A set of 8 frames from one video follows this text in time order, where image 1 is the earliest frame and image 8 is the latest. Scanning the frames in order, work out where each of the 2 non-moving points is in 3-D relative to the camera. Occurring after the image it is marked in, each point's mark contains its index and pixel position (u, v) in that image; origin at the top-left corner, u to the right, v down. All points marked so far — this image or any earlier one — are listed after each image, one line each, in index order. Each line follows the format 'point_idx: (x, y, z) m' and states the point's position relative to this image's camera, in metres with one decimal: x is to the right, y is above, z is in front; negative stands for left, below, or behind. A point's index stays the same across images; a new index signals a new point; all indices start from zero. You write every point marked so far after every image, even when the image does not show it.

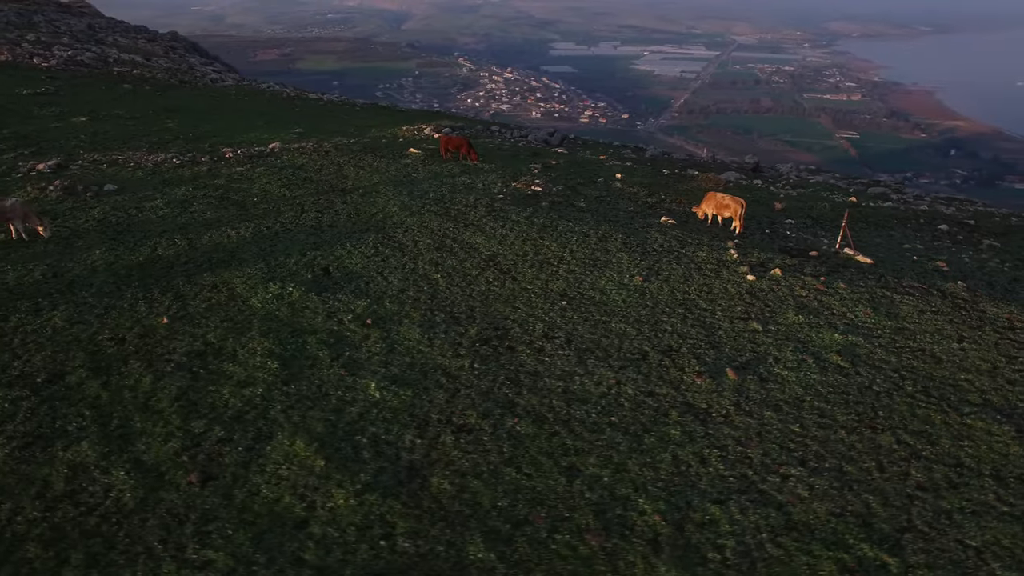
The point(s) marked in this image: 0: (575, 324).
0: (+1.0, -0.6, +9.9) m
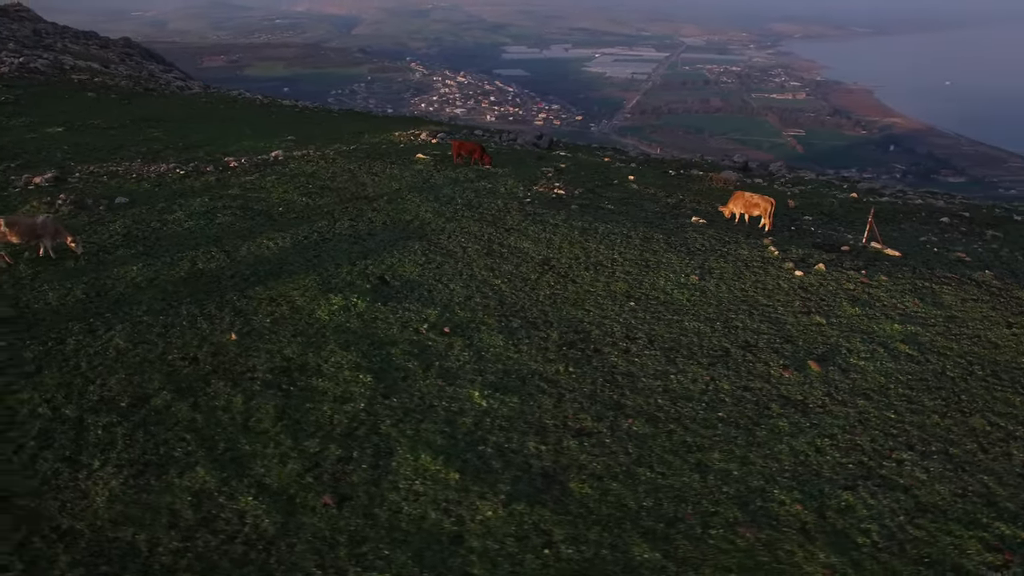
0: (+2.3, -0.6, +10.1) m
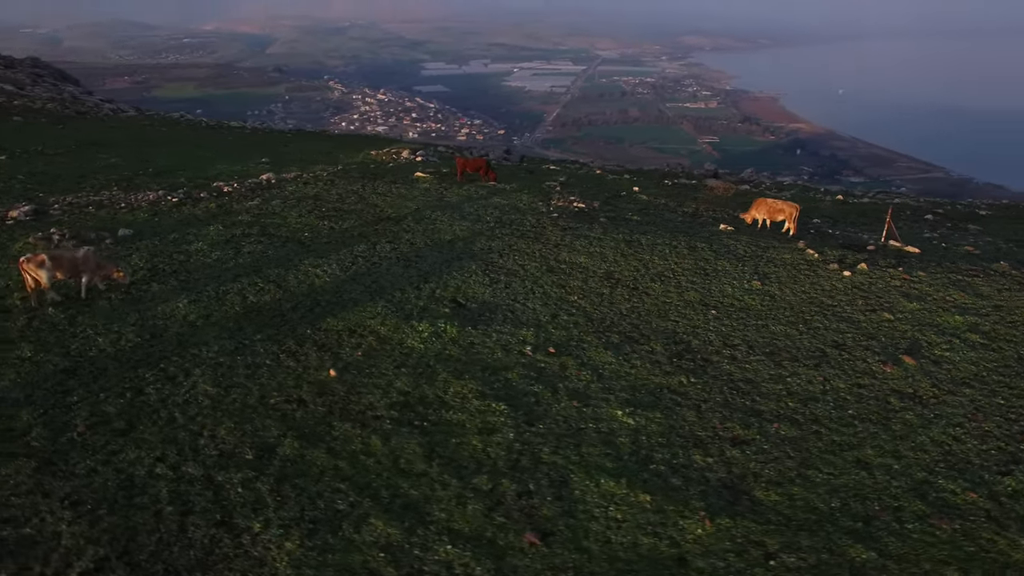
0: (+3.9, -0.7, +10.3) m
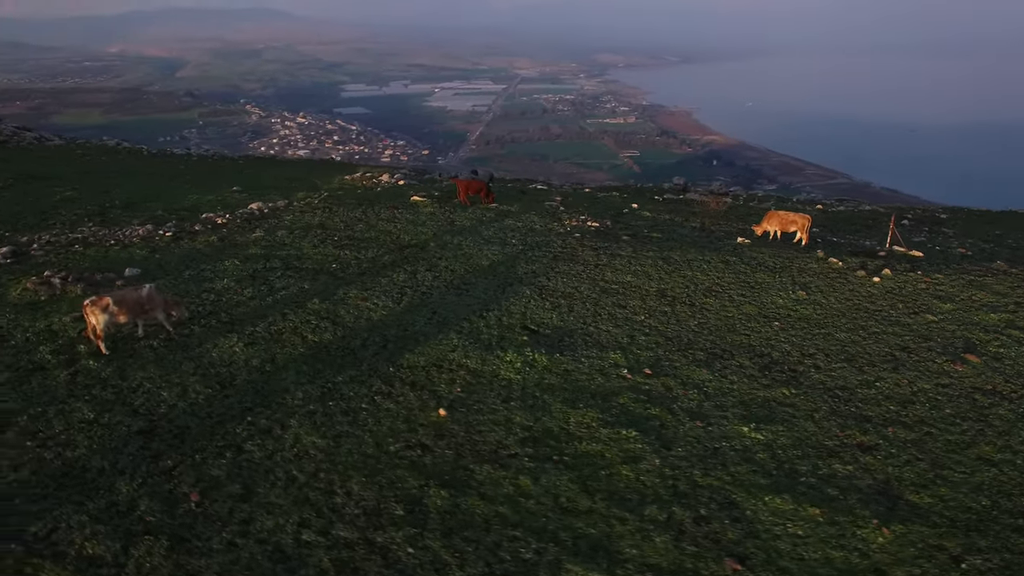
0: (+5.3, -0.9, +10.7) m
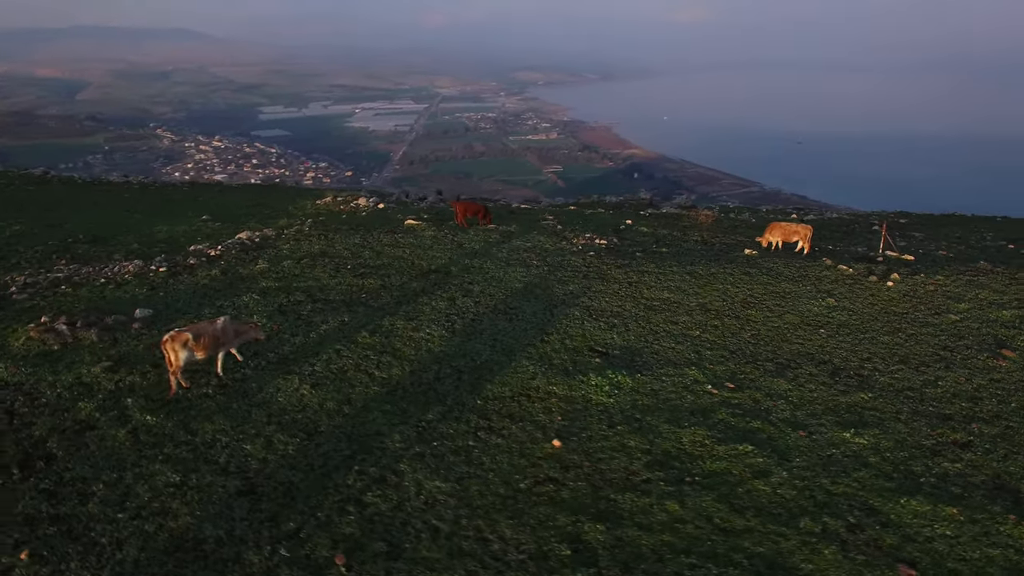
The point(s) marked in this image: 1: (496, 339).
0: (+6.4, -1.1, +11.2) m
1: (-0.3, -0.9, +11.1) m
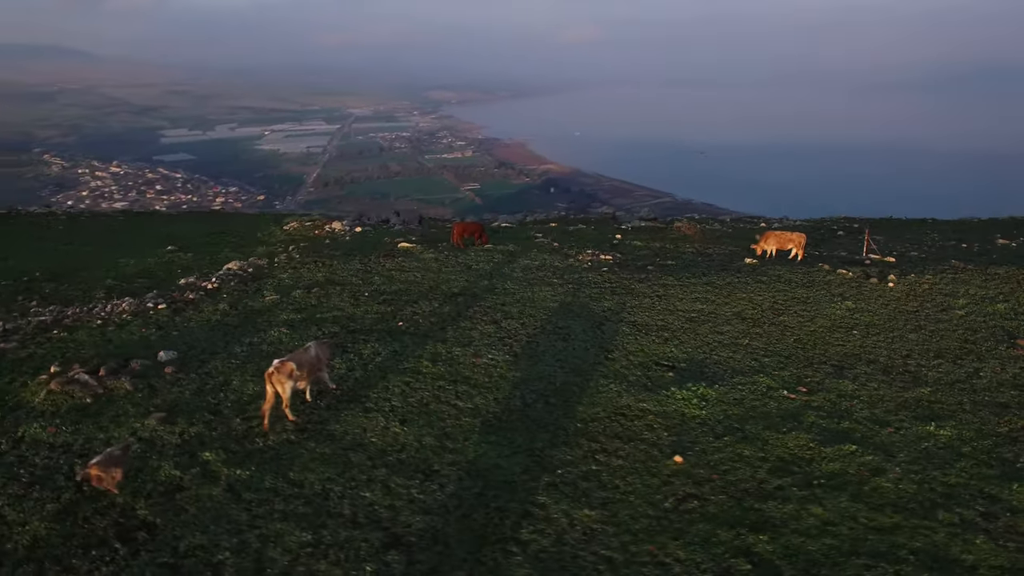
0: (+7.6, -1.1, +11.9) m
1: (+0.9, -1.3, +10.9) m
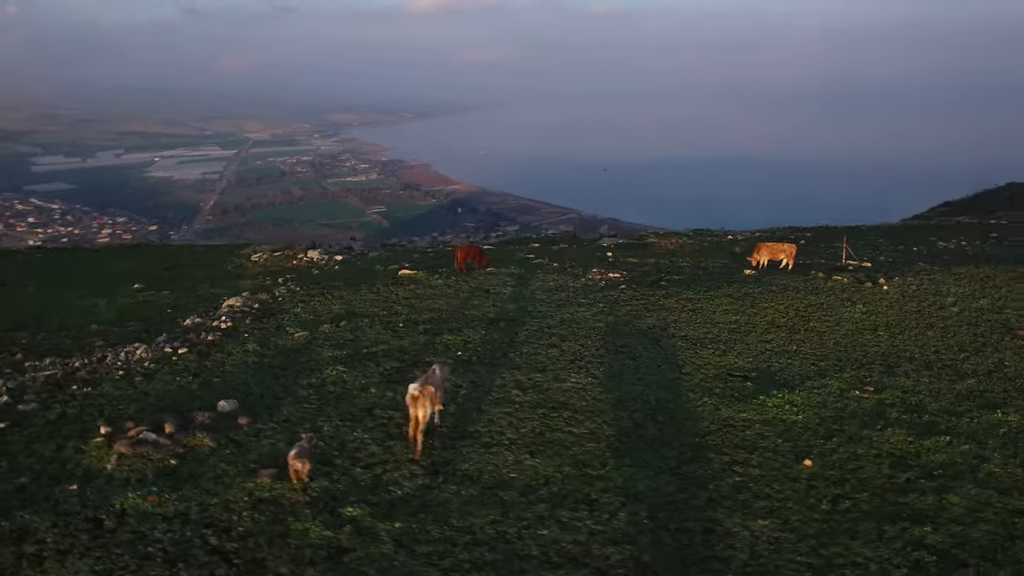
0: (+8.8, -1.1, +13.0) m
1: (+2.4, -1.6, +11.0) m
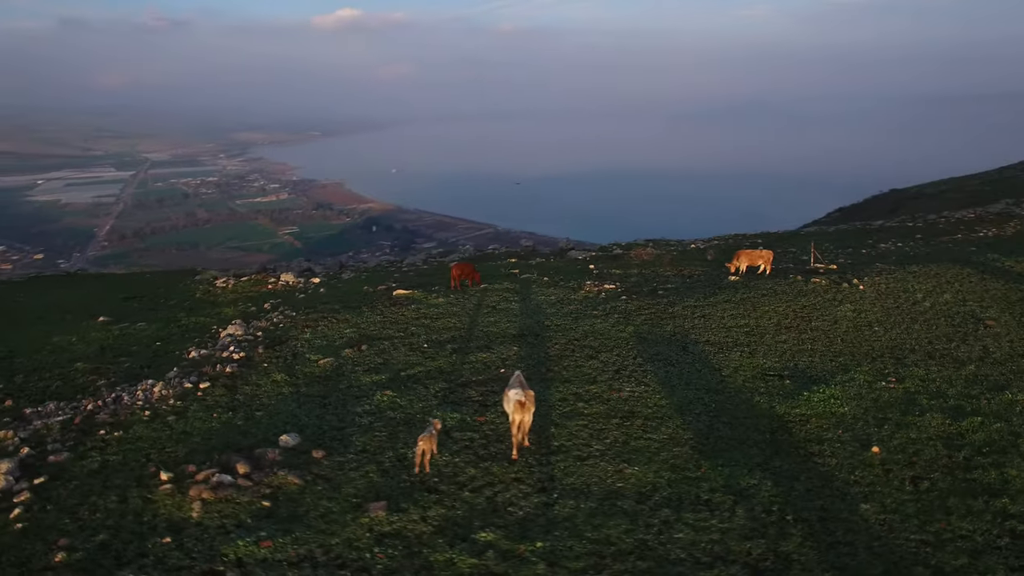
0: (+9.4, -1.1, +14.3) m
1: (+3.4, -1.8, +11.4) m
